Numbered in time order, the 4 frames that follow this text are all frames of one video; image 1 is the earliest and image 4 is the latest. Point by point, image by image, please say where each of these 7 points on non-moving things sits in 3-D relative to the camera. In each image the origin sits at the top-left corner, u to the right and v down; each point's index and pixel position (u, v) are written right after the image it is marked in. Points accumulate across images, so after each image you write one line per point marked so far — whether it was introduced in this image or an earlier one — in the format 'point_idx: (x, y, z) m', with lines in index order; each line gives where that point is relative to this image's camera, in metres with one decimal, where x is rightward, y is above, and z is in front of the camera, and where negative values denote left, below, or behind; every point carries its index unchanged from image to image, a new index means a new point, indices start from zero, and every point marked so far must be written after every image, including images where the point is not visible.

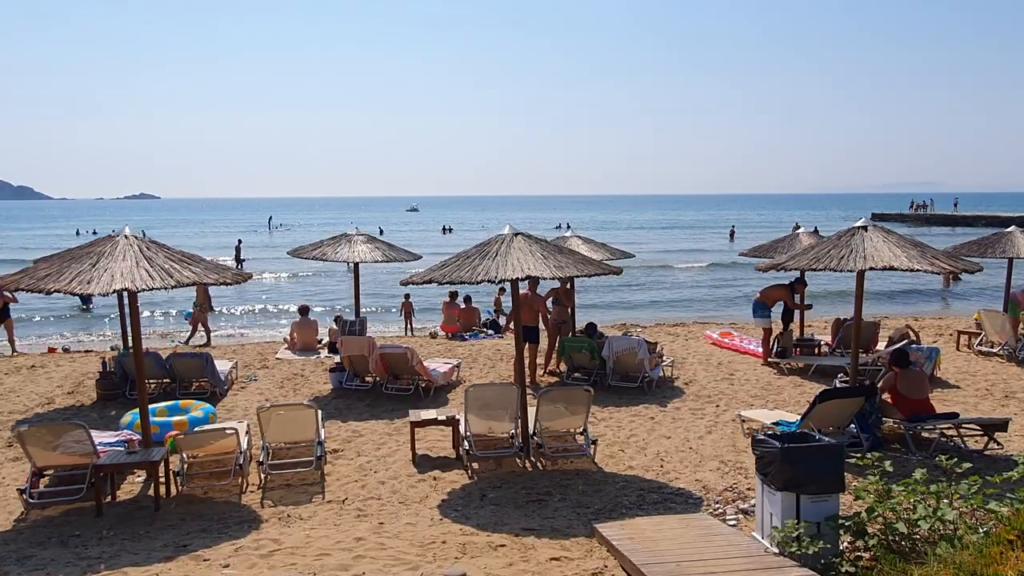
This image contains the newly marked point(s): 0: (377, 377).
0: (-1.9, -1.3, +10.3) m
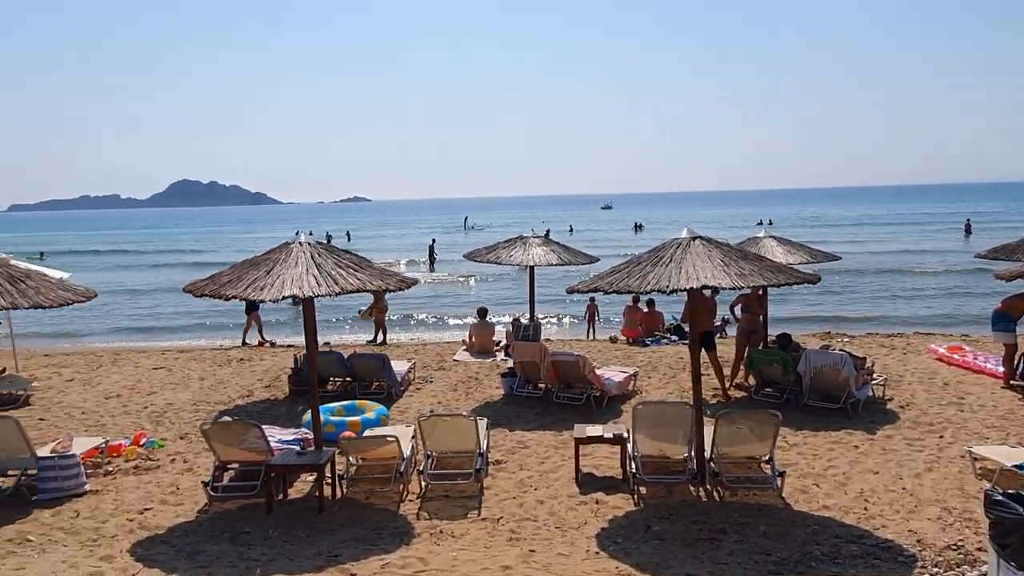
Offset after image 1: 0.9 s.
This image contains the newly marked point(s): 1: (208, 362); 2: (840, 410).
0: (+0.5, -1.3, +10.0) m
1: (-4.9, -1.2, +11.9) m
2: (+4.2, -1.6, +9.4) m
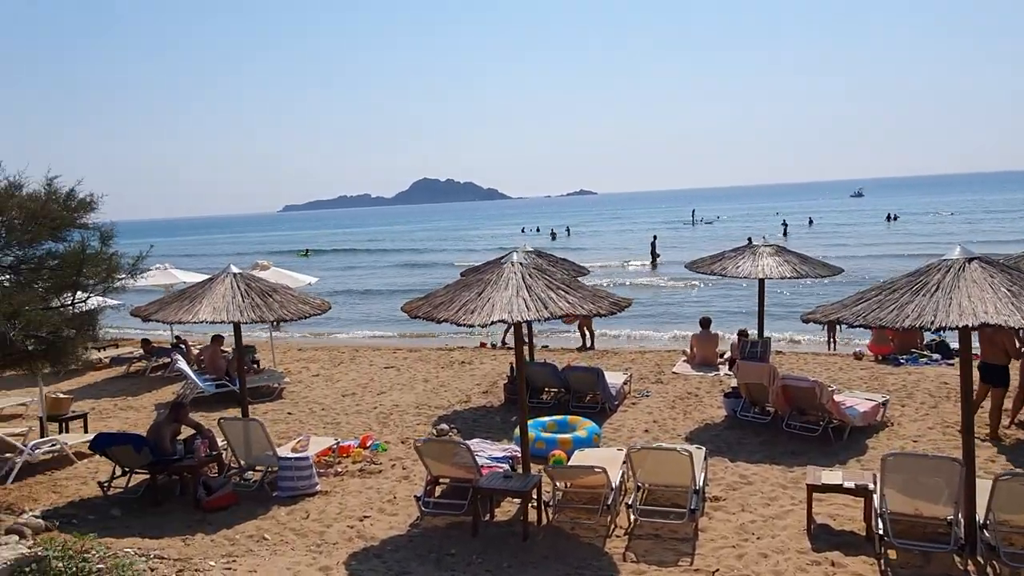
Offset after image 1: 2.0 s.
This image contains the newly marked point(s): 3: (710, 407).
0: (+3.3, -1.5, +9.0) m
1: (-1.3, -1.3, +12.5) m
2: (+6.6, -1.8, +7.4) m
3: (+2.7, -1.6, +10.0) m
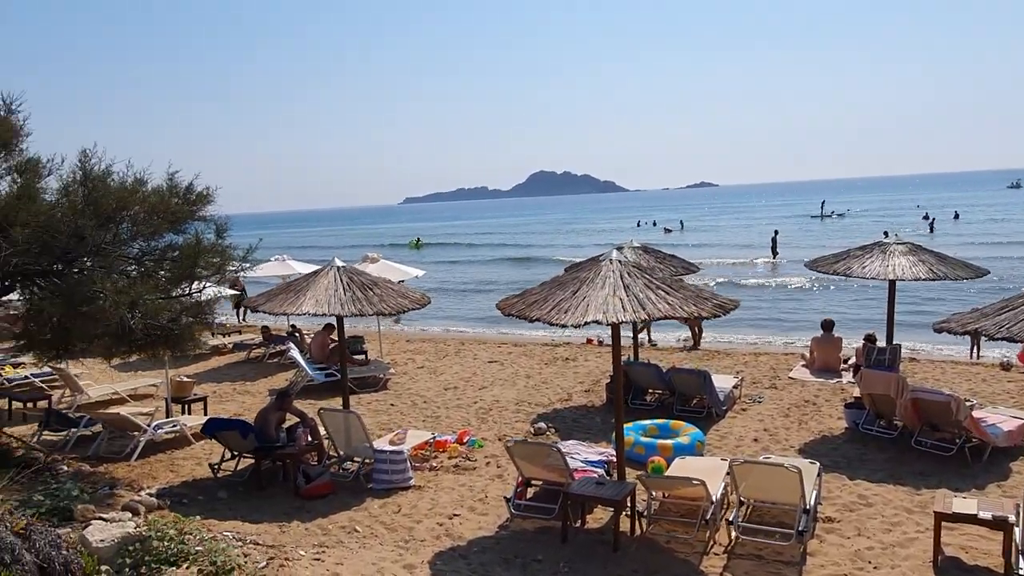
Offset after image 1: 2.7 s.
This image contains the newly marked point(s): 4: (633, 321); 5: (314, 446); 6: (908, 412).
0: (+4.4, -1.5, +8.2) m
1: (+0.4, -1.2, +12.4) m
2: (+7.5, -1.9, +6.1) m
3: (+4.0, -1.6, +9.3) m
4: (+0.9, -0.2, +5.7) m
5: (-2.0, -1.6, +7.3) m
6: (+4.3, -1.3, +8.0) m
